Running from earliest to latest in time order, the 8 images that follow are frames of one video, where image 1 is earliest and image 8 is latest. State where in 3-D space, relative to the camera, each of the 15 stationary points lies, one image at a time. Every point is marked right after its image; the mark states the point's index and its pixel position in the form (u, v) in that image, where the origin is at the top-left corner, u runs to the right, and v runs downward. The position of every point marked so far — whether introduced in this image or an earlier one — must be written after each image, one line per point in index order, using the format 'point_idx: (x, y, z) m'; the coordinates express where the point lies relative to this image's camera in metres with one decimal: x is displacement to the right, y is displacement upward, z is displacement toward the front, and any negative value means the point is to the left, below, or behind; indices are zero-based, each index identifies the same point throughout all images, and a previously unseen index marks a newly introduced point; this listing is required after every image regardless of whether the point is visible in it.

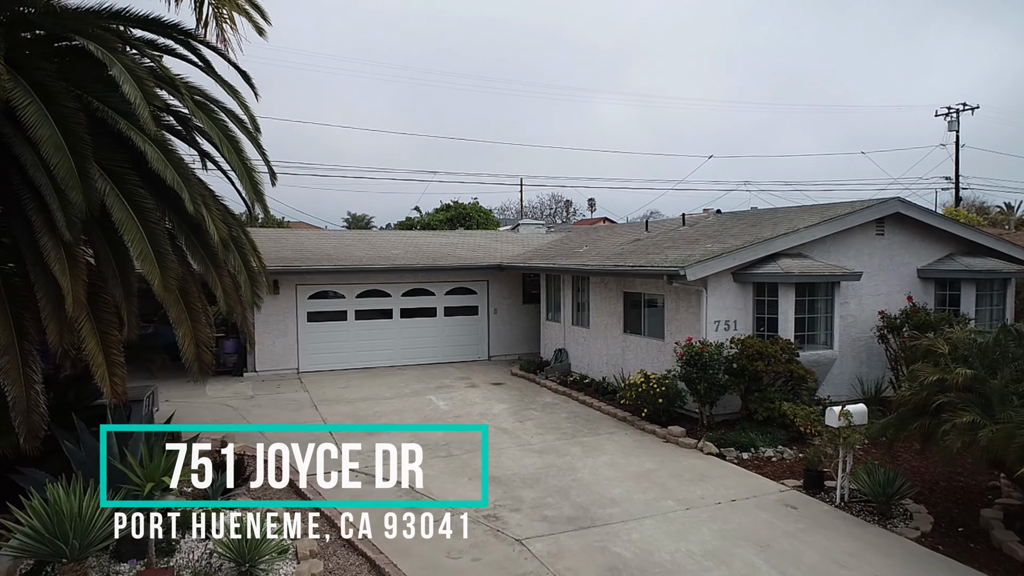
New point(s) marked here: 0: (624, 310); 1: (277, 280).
0: (+1.8, -0.4, +11.9) m
1: (-4.6, +0.2, +14.2) m
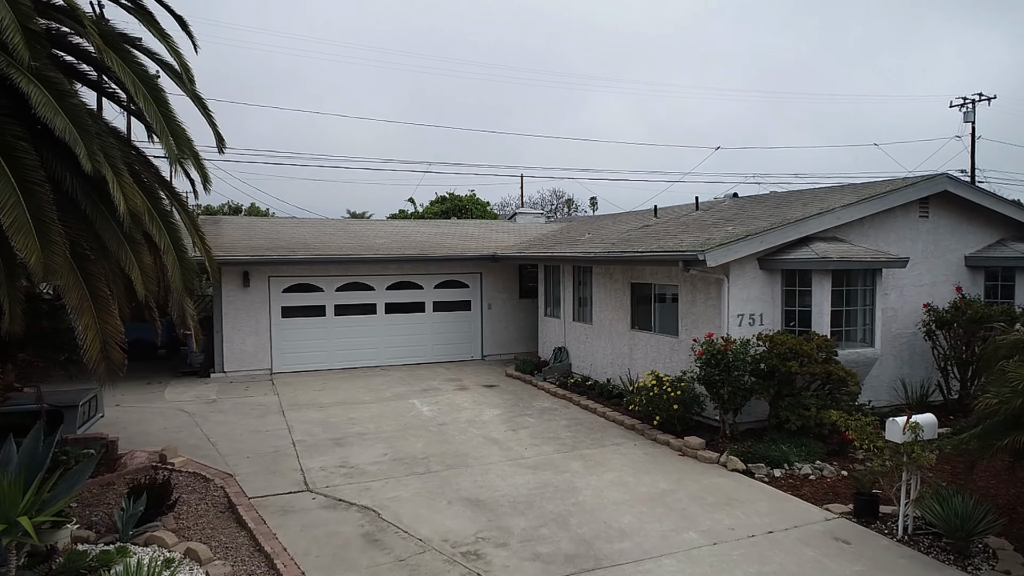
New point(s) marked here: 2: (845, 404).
0: (+1.7, -0.2, +10.6) m
1: (-4.7, +0.3, +12.9) m
2: (+3.6, -1.3, +7.9) m
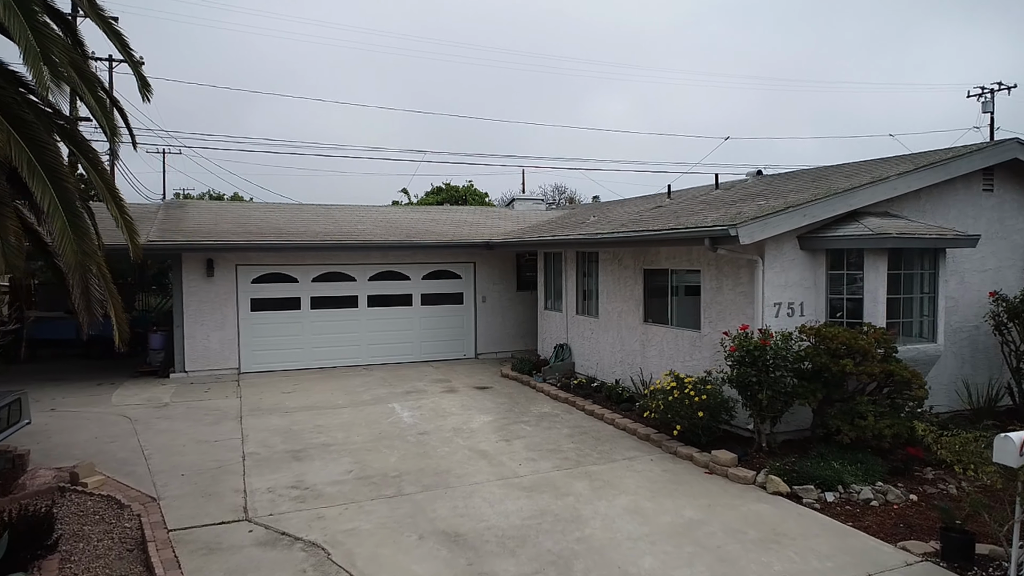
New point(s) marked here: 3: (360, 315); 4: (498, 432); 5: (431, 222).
0: (+1.7, -0.1, +9.2) m
1: (-4.8, +0.5, +11.5) m
2: (+3.5, -1.1, +6.5) m
3: (-2.6, -0.5, +12.5) m
4: (-0.2, -1.6, +8.1) m
5: (-1.5, +1.2, +13.8) m
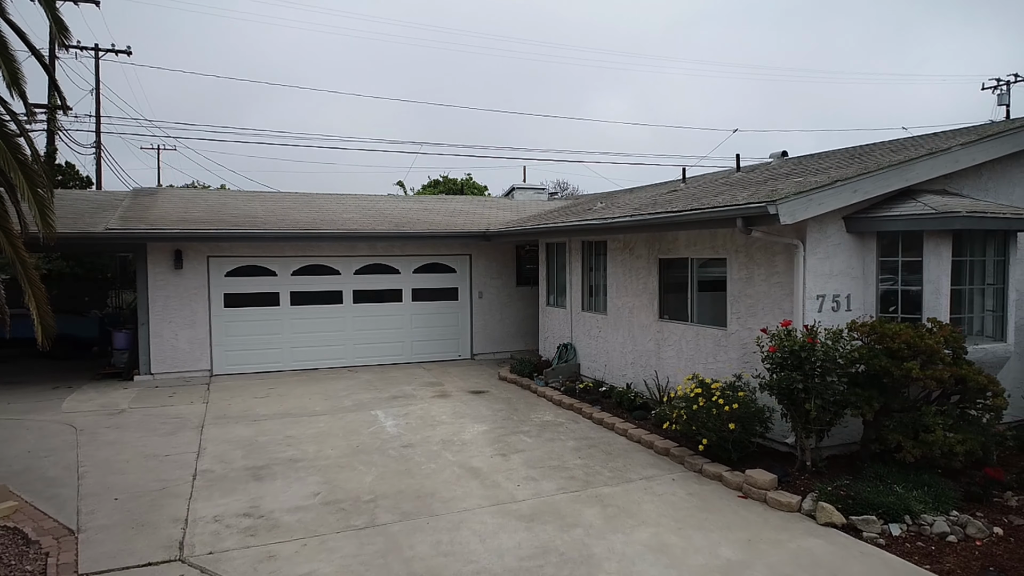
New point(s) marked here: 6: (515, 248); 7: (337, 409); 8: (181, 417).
0: (+1.6, 0.0, +8.1) m
1: (-4.8, +0.5, +10.5) m
2: (+3.5, -1.0, +5.4) m
3: (-2.6, -0.4, +11.5) m
4: (-0.2, -1.5, +7.0) m
5: (-1.6, +1.3, +12.8) m
6: (+0.1, +0.7, +12.5) m
7: (-2.1, -1.4, +8.6) m
8: (-3.8, -1.5, +8.2) m
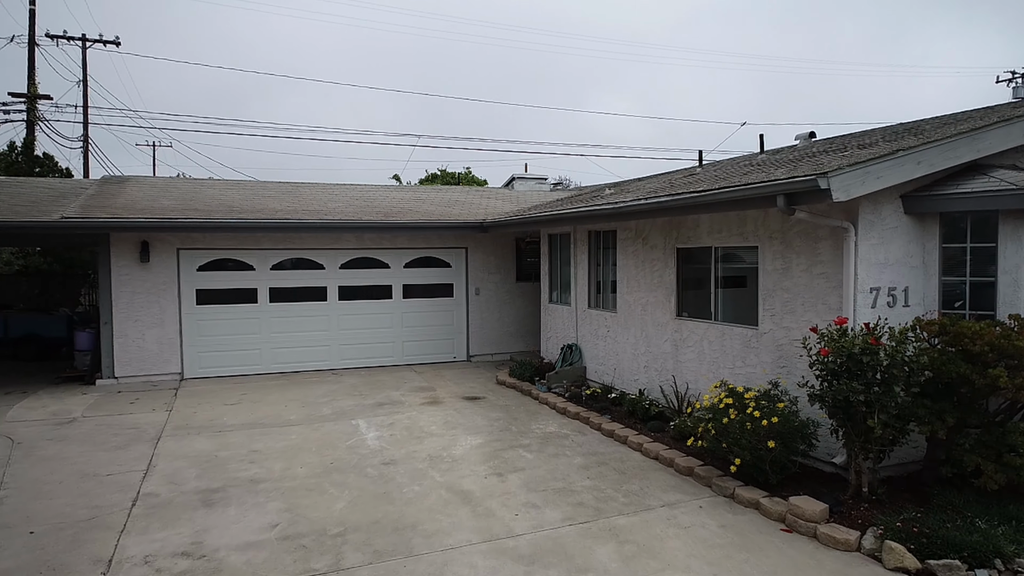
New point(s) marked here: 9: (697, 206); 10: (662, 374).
0: (+1.6, +0.1, +7.2) m
1: (-4.8, +0.6, +9.5) m
2: (+3.5, -0.9, +4.4) m
3: (-2.6, -0.3, +10.5) m
4: (-0.2, -1.5, +6.1) m
5: (-1.6, +1.4, +11.8) m
6: (0.0, +0.8, +11.6) m
7: (-2.1, -1.4, +7.6) m
8: (-3.8, -1.4, +7.3) m
9: (+1.6, +0.7, +6.1) m
10: (+1.5, -0.9, +7.3) m
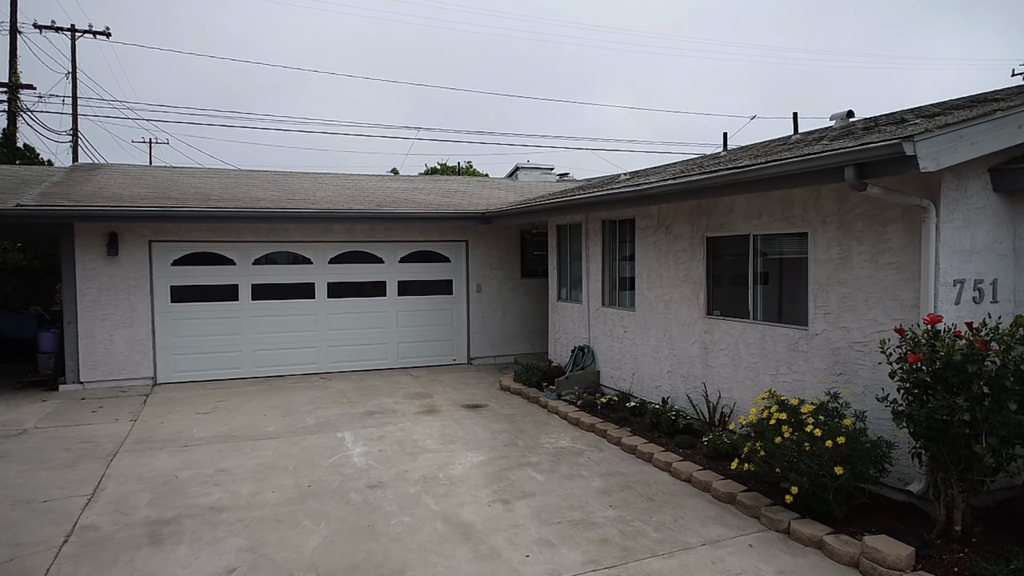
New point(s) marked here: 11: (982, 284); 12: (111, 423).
0: (+1.7, +0.1, +6.3) m
1: (-4.7, +0.7, +8.7) m
2: (+3.5, -0.9, +3.6) m
3: (-2.6, -0.3, +9.7) m
4: (-0.1, -1.4, +5.2) m
5: (-1.5, +1.5, +11.0) m
6: (+0.1, +0.8, +10.7) m
7: (-2.0, -1.3, +6.8) m
8: (-3.7, -1.4, +6.4) m
9: (+1.6, +0.7, +5.2) m
10: (+1.6, -0.8, +6.4) m
11: (+2.8, 0.0, +4.3) m
12: (-3.9, -1.3, +7.1) m
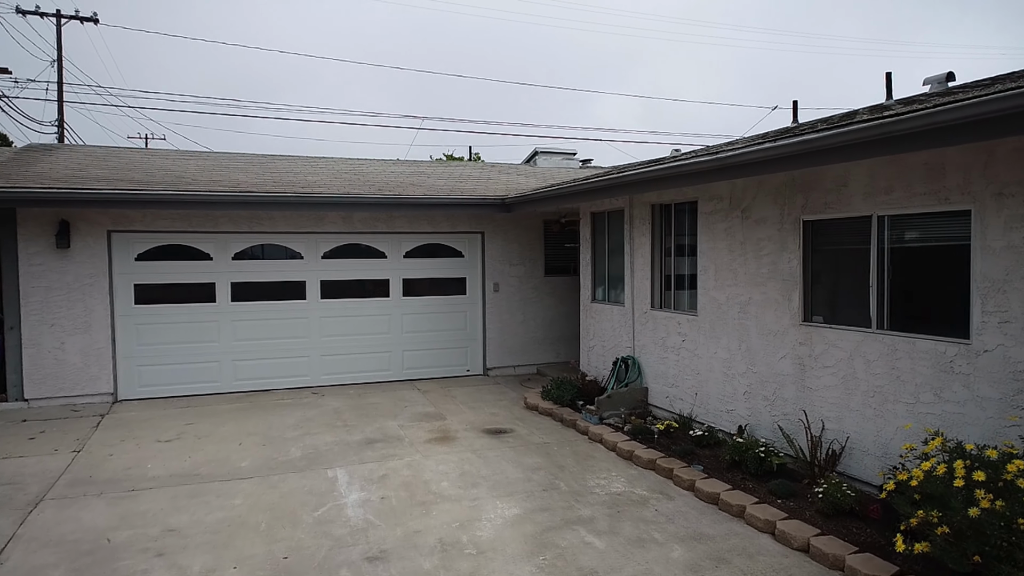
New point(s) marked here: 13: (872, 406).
0: (+2.0, +0.1, +4.9) m
1: (-4.4, +0.7, +7.3) m
2: (+3.8, -0.9, +2.2) m
3: (-2.3, -0.3, +8.3) m
4: (+0.1, -1.4, +3.8) m
5: (-1.2, +1.5, +9.6) m
6: (+0.4, +0.8, +9.3) m
7: (-1.8, -1.3, +5.4) m
8: (-3.4, -1.4, +5.0) m
9: (+1.9, +0.7, +3.8) m
10: (+1.8, -0.8, +5.0) m
11: (+3.1, 0.0, +2.9) m
12: (-3.7, -1.3, +5.7) m
13: (+2.1, -0.7, +4.3) m
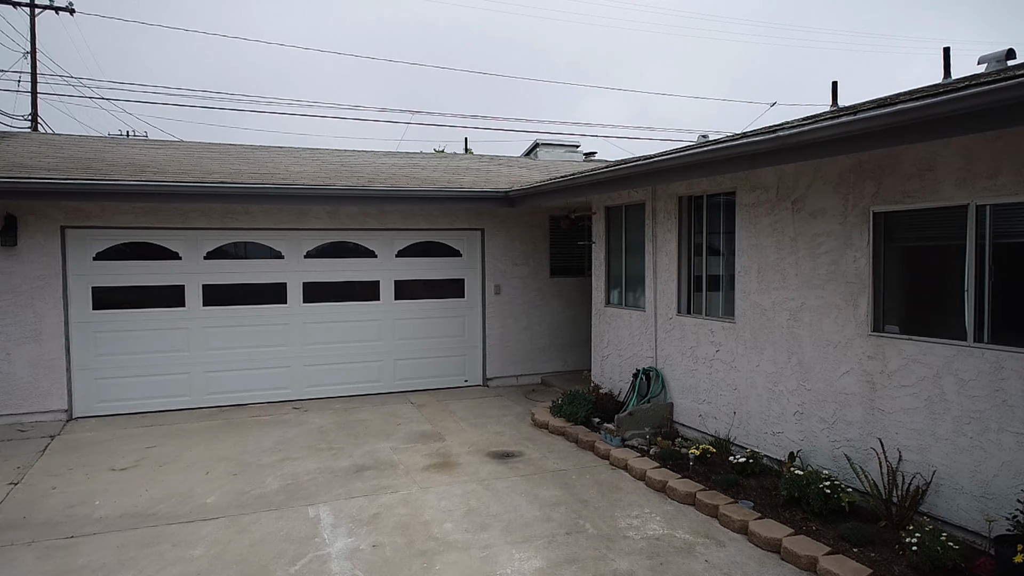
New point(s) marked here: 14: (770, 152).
0: (+2.1, +0.1, +4.1) m
1: (-4.4, +0.6, +6.4) m
2: (+3.9, -0.9, +1.4) m
3: (-2.3, -0.3, +7.4) m
4: (+0.2, -1.4, +3.0) m
5: (-1.2, +1.4, +8.8) m
6: (+0.4, +0.8, +8.5) m
7: (-1.7, -1.3, +4.6) m
8: (-3.3, -1.4, +4.2) m
9: (+2.0, +0.7, +3.1) m
10: (+1.9, -0.8, +4.3) m
11: (+3.2, 0.0, +2.2) m
12: (-3.6, -1.3, +4.9) m
13: (+2.2, -0.7, +3.5) m
14: (+1.5, +0.8, +4.4) m
